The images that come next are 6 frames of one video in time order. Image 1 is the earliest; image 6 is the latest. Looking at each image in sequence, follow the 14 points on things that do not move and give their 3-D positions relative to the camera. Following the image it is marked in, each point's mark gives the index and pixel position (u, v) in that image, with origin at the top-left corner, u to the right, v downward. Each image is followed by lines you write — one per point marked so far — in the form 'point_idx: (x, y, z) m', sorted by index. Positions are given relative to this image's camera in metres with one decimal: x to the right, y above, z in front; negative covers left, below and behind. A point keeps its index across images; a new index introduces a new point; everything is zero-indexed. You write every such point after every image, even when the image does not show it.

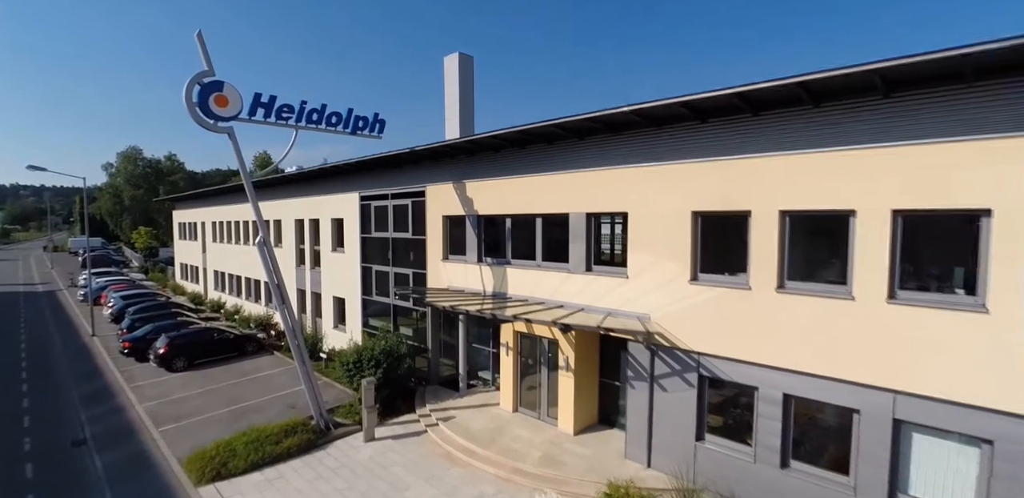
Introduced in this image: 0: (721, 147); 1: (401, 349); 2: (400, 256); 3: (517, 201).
0: (+3.6, +1.7, +8.3) m
1: (-3.0, -2.7, +13.3) m
2: (-3.6, -0.2, +15.4) m
3: (+0.1, +1.1, +11.6) m
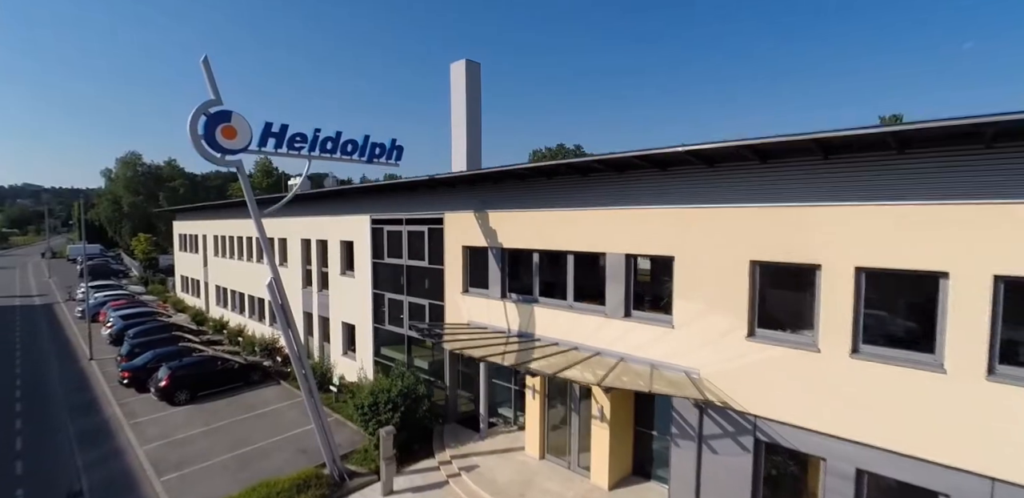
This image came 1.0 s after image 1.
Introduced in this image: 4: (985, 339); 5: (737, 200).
0: (+4.2, +0.9, +7.5) m
1: (-2.4, -3.6, +12.5) m
2: (-2.9, -1.1, +14.6) m
3: (+0.7, +0.3, +10.8) m
4: (+5.9, -1.1, +6.1) m
5: (+3.7, +0.8, +8.0) m
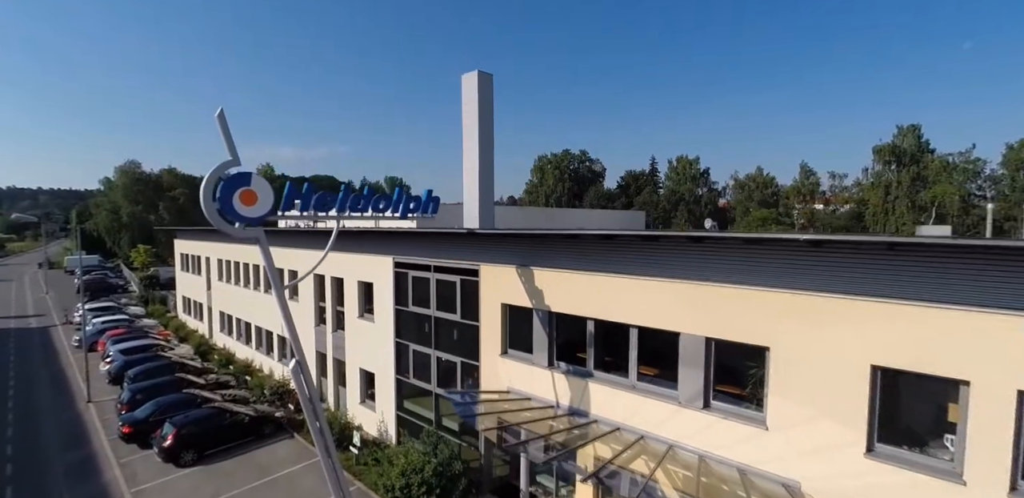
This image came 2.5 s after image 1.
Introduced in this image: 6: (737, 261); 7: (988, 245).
0: (+5.2, -0.5, +6.3) m
1: (-1.3, -4.9, +11.2) m
2: (-1.9, -2.4, +13.4) m
3: (+1.8, -1.1, +9.6) m
4: (+7.0, -2.5, +4.9) m
5: (+4.7, -0.6, +6.8) m
6: (+3.6, -0.2, +7.8) m
7: (+5.5, +0.1, +5.7) m
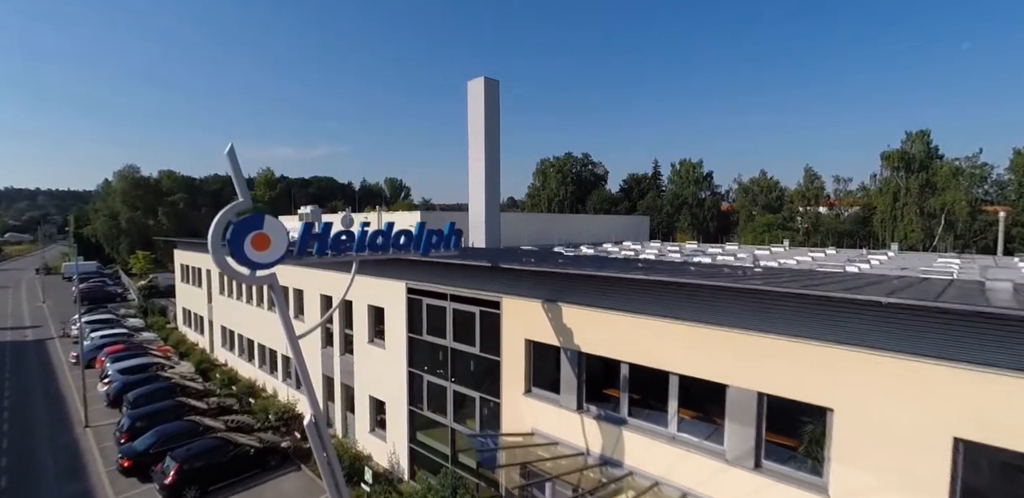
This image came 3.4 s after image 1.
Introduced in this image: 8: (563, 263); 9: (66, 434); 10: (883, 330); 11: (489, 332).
0: (+5.8, -1.2, +5.6) m
1: (-0.8, -5.7, +10.5) m
2: (-1.4, -3.1, +12.7) m
3: (+2.3, -1.8, +8.9) m
4: (+7.5, -3.2, +4.2) m
5: (+5.3, -1.3, +6.1) m
6: (+4.2, -0.9, +7.2) m
7: (+6.1, -0.7, +5.0) m
8: (+0.8, -0.4, +11.5) m
9: (-16.3, -6.7, +17.8) m
10: (+5.1, -1.1, +6.3) m
11: (-0.5, -2.0, +11.8) m
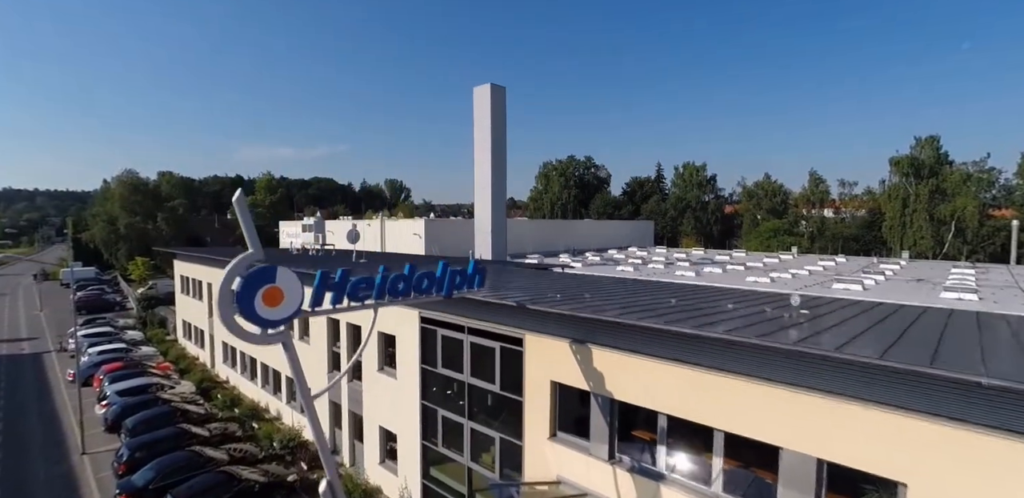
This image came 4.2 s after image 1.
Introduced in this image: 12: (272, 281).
0: (+6.3, -2.0, +4.9) m
1: (-0.3, -6.4, +9.9) m
2: (-0.8, -3.9, +12.0) m
3: (+2.8, -2.6, +8.2) m
4: (+8.1, -4.0, +3.6) m
5: (+5.8, -2.0, +5.4) m
6: (+4.7, -1.7, +6.5) m
7: (+6.6, -1.4, +4.3) m
8: (+1.3, -1.1, +10.9) m
9: (-15.8, -7.4, +17.1) m
10: (+5.6, -1.8, +5.6) m
11: (0.0, -2.7, +11.1) m
12: (-3.2, -0.4, +6.5) m
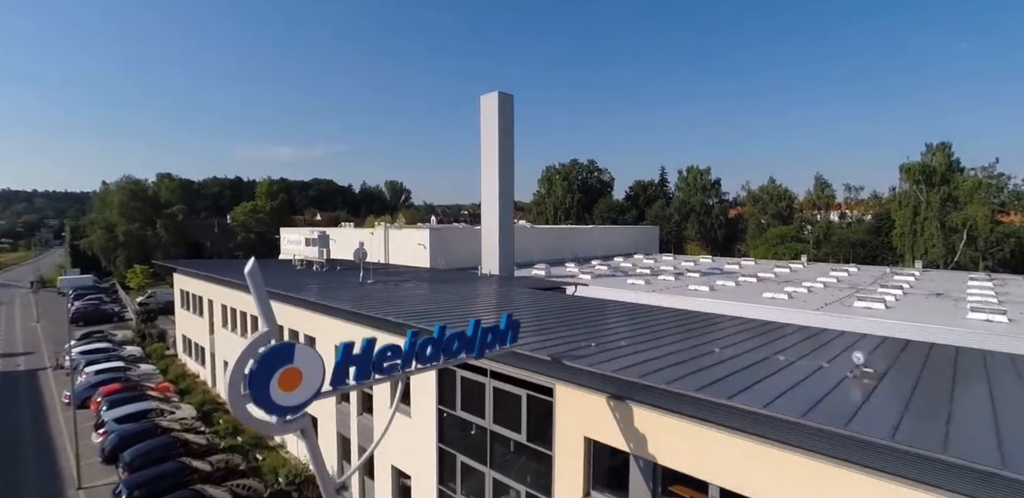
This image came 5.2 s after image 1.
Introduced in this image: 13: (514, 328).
0: (+6.9, -2.8, +4.2) m
1: (+0.3, -7.2, +9.1) m
2: (-0.3, -4.7, +11.2) m
3: (+3.4, -3.4, +7.5) m
4: (+8.7, -4.8, +2.8) m
5: (+6.4, -2.9, +4.7) m
6: (+5.3, -2.5, +5.7) m
7: (+7.2, -2.3, +3.6) m
8: (+1.9, -1.9, +10.1) m
9: (-15.2, -8.3, +16.3) m
10: (+6.2, -2.7, +4.8) m
11: (+0.6, -3.6, +10.3) m
12: (-2.6, -1.3, +5.7) m
13: (0.0, -1.3, +8.3) m
